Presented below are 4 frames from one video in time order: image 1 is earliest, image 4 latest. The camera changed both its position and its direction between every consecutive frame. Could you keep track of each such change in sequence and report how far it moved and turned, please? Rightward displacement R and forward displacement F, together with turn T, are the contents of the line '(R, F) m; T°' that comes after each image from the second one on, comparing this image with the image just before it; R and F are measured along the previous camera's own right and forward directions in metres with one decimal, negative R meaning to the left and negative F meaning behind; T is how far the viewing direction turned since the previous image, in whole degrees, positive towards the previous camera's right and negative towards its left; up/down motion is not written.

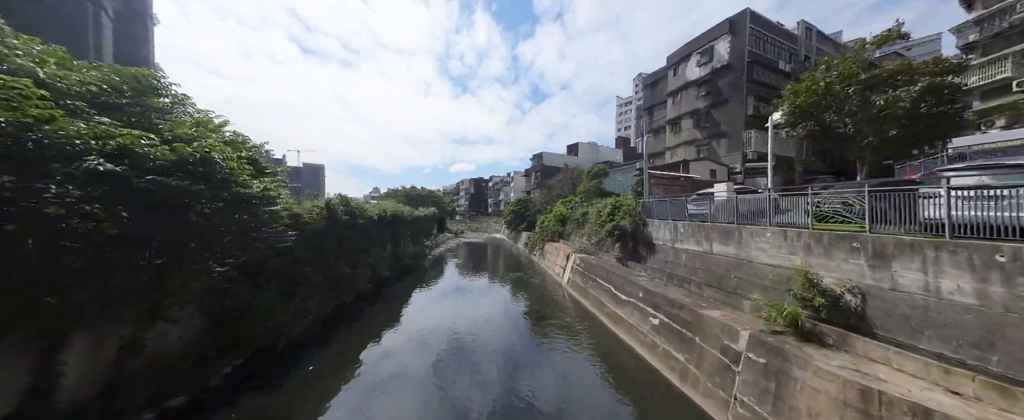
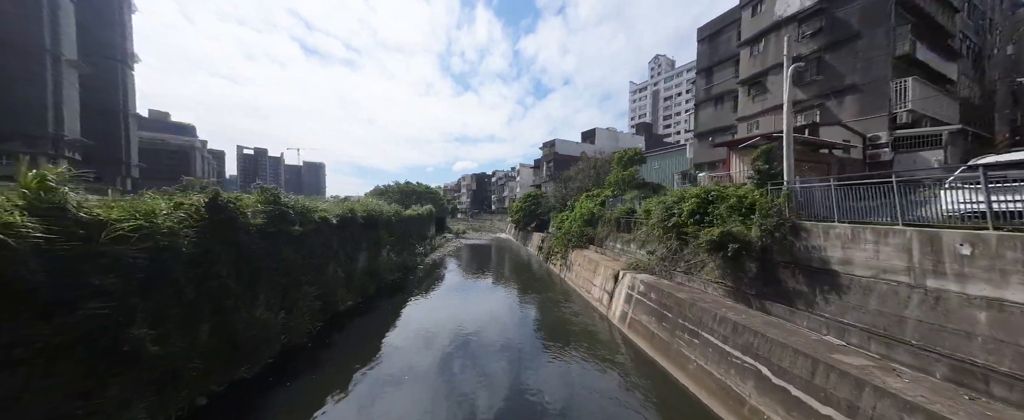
(-0.7, +5.9) m; -1°
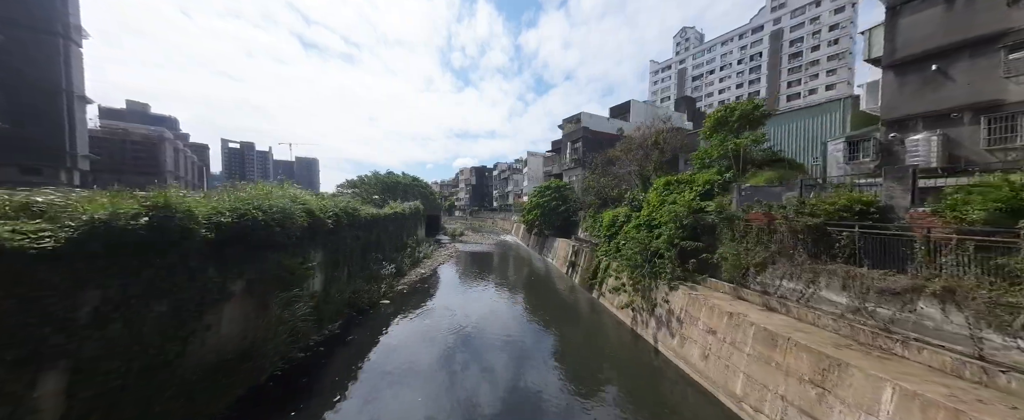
(-1.2, +8.7) m; 0°
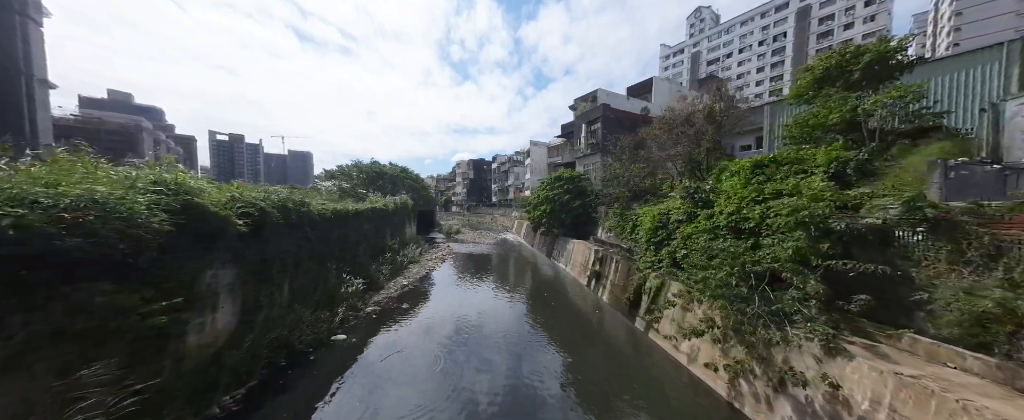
(-0.4, +3.8) m; 0°
